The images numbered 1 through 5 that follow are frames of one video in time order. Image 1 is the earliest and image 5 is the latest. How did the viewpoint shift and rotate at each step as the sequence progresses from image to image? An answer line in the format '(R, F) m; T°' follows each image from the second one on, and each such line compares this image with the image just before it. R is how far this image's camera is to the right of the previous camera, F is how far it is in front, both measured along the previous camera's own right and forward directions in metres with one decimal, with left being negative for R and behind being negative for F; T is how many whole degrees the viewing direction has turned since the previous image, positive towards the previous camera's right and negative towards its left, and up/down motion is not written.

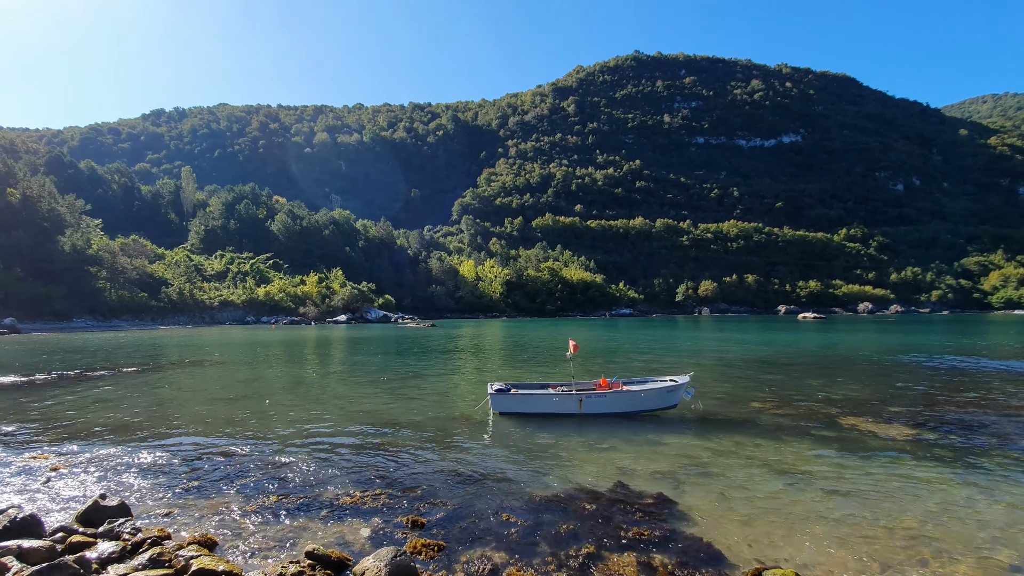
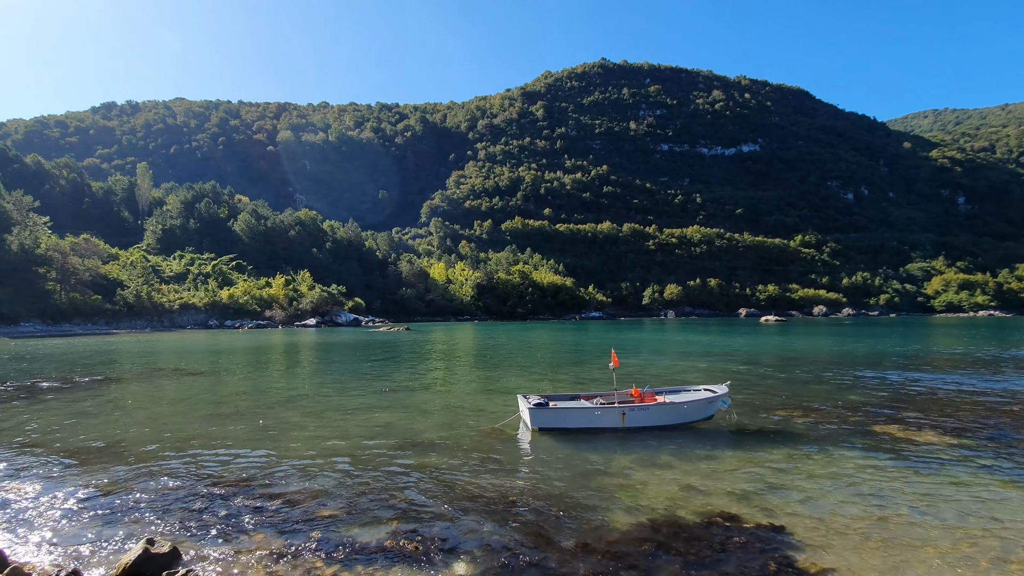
(-1.8, +0.7) m; +4°
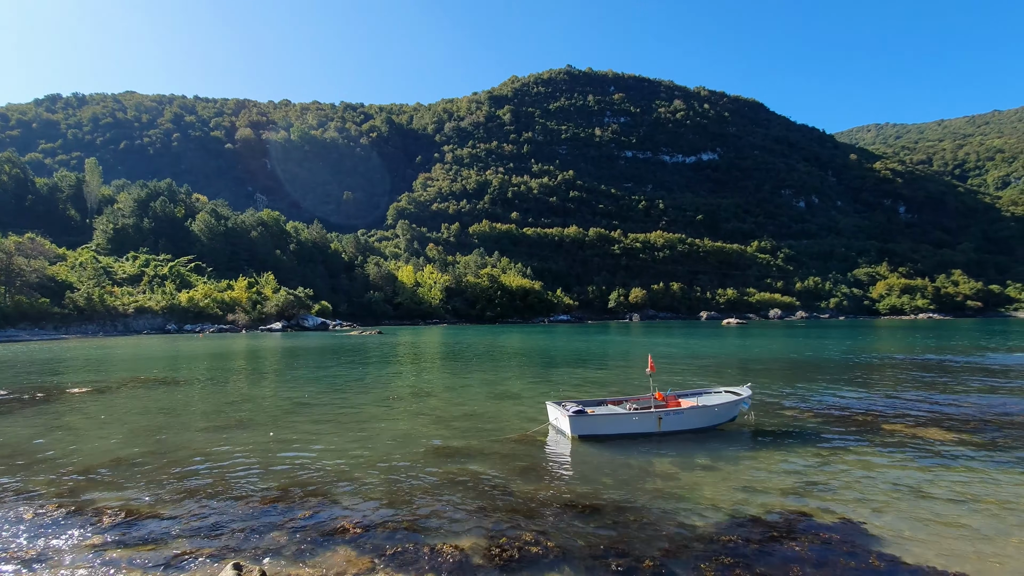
(-1.8, +0.2) m; +4°
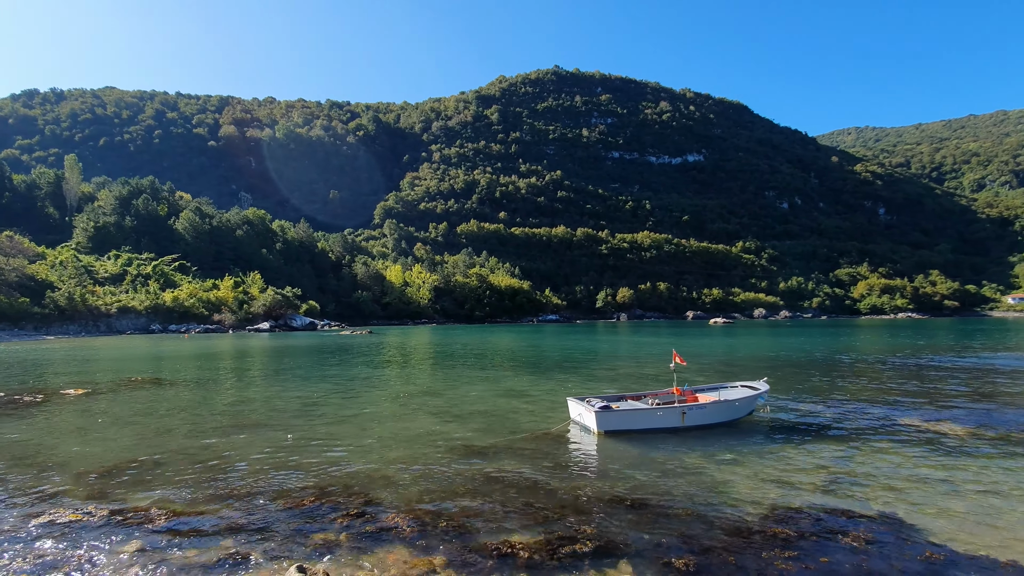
(-0.9, +0.2) m; +2°
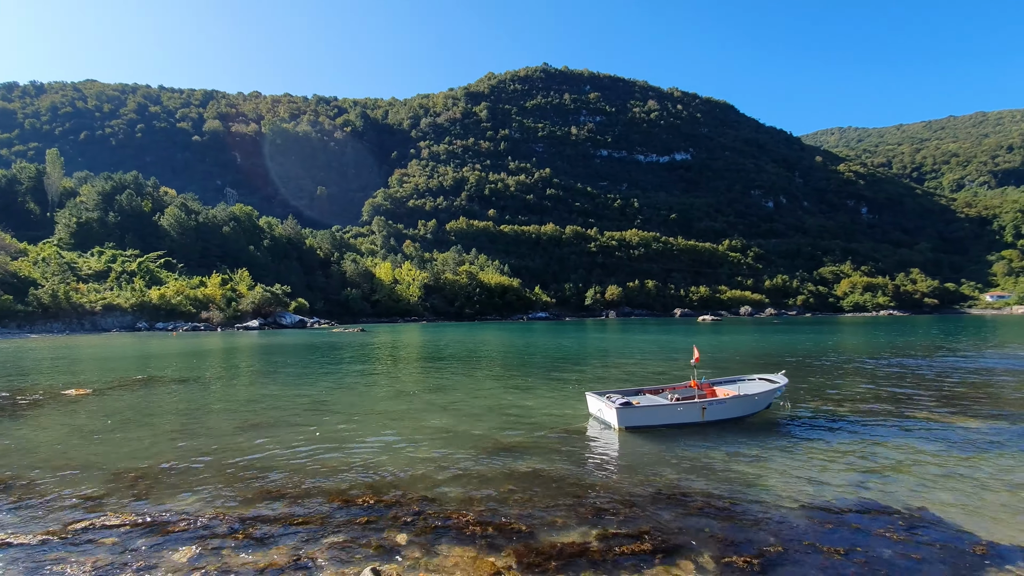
(-0.8, -0.1) m; +1°
